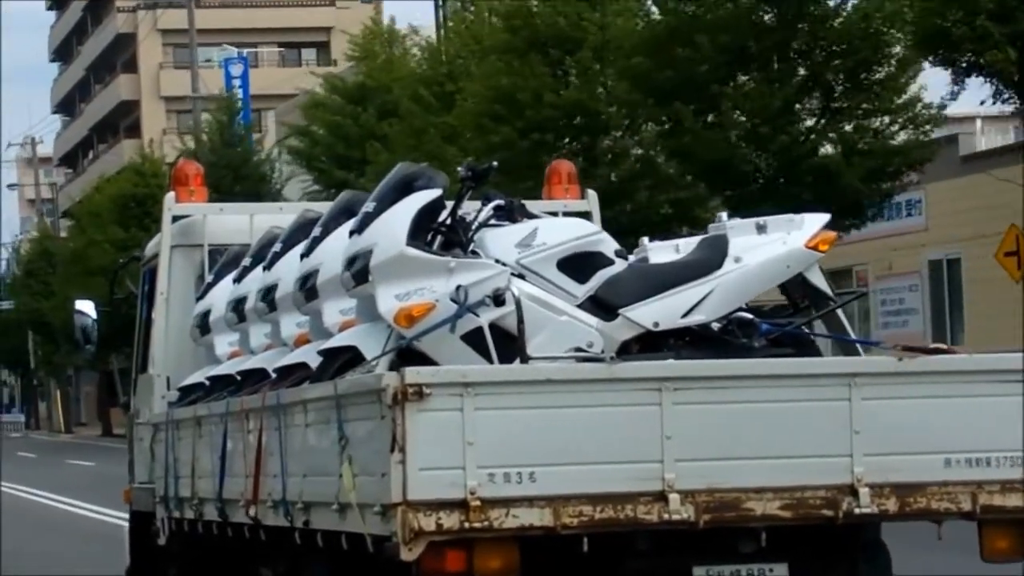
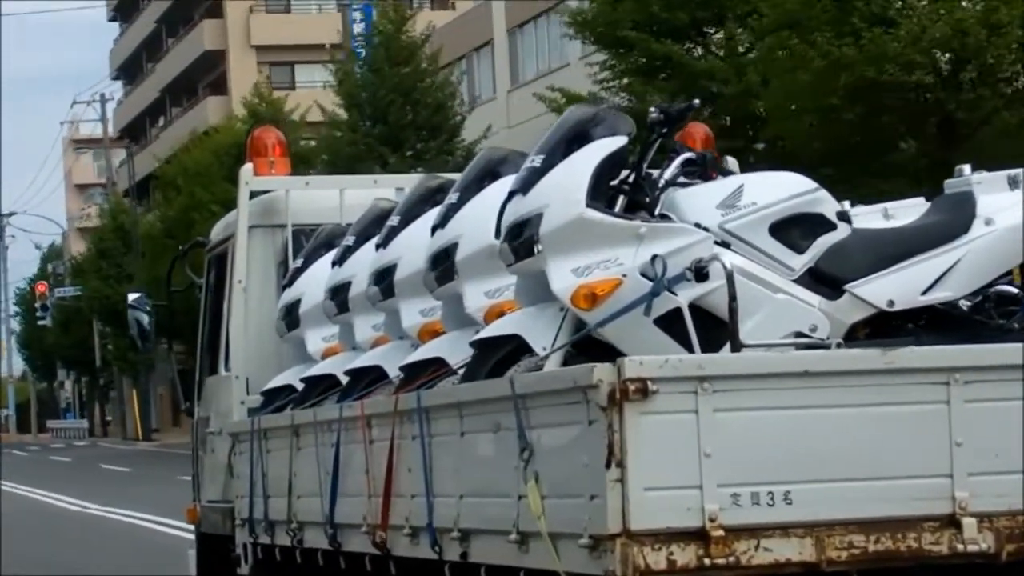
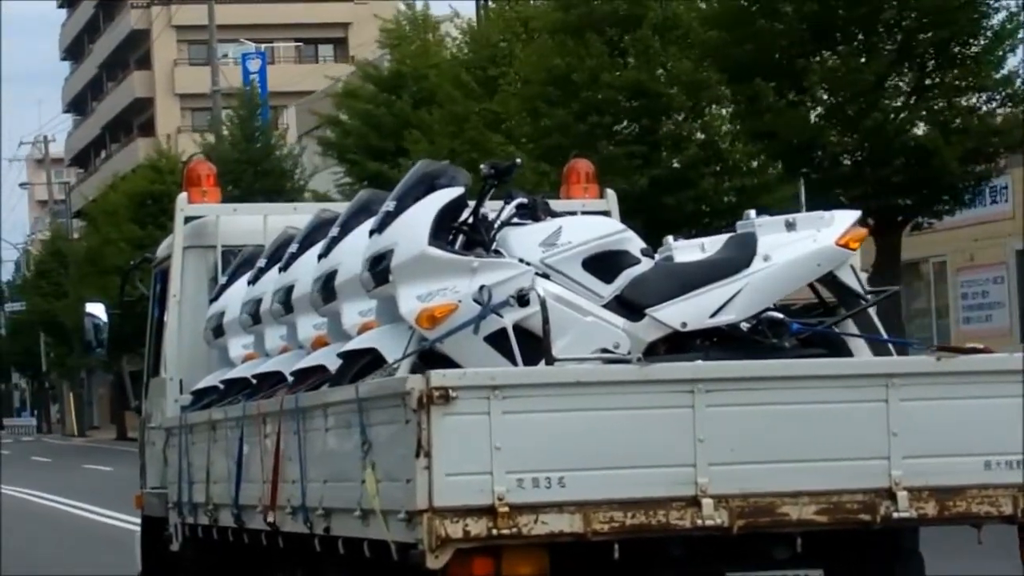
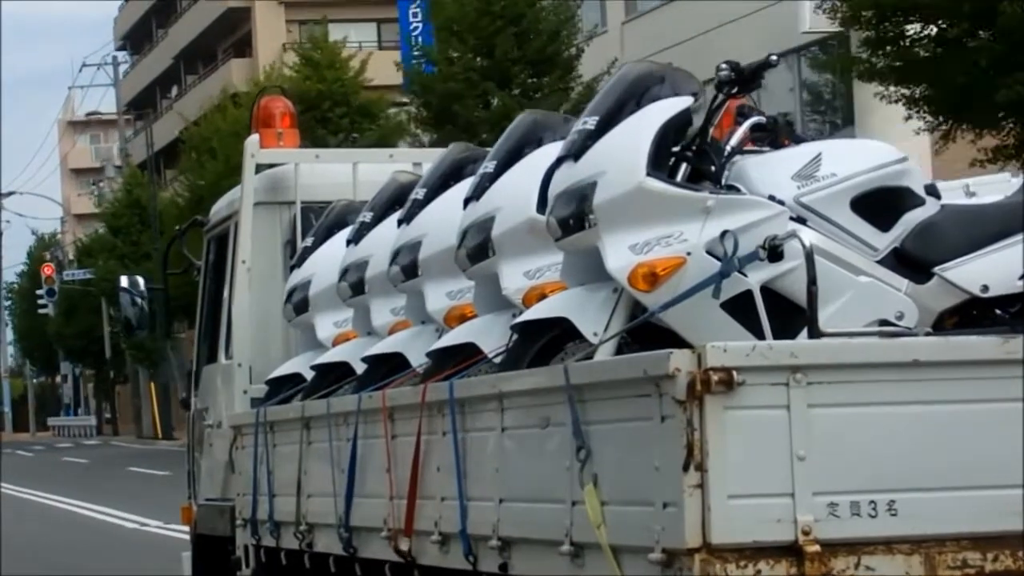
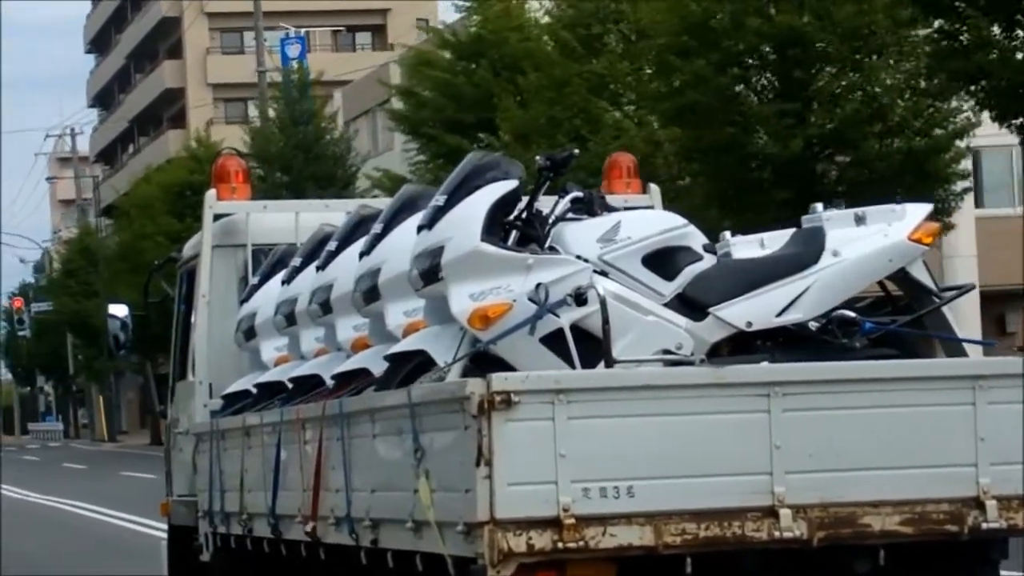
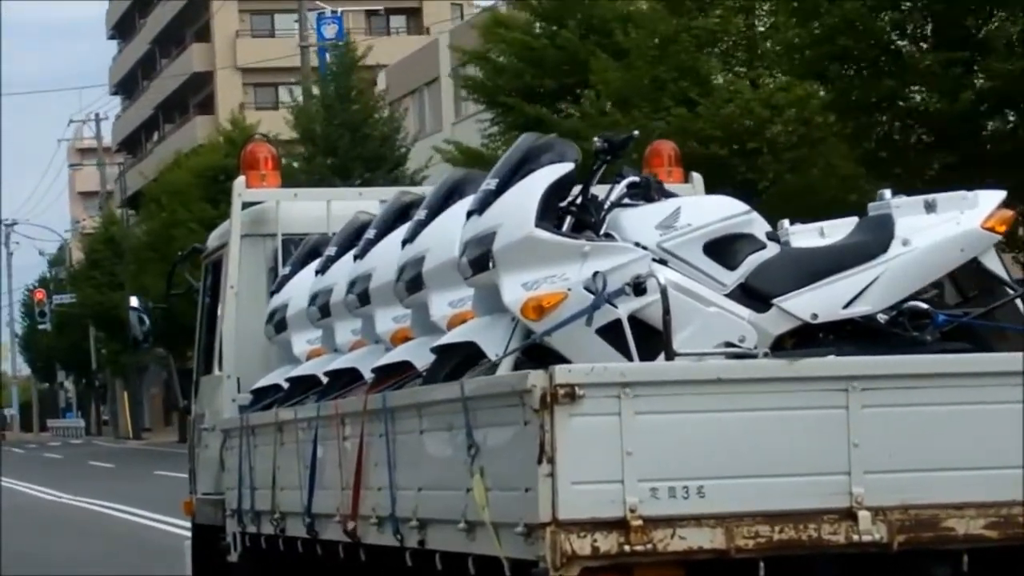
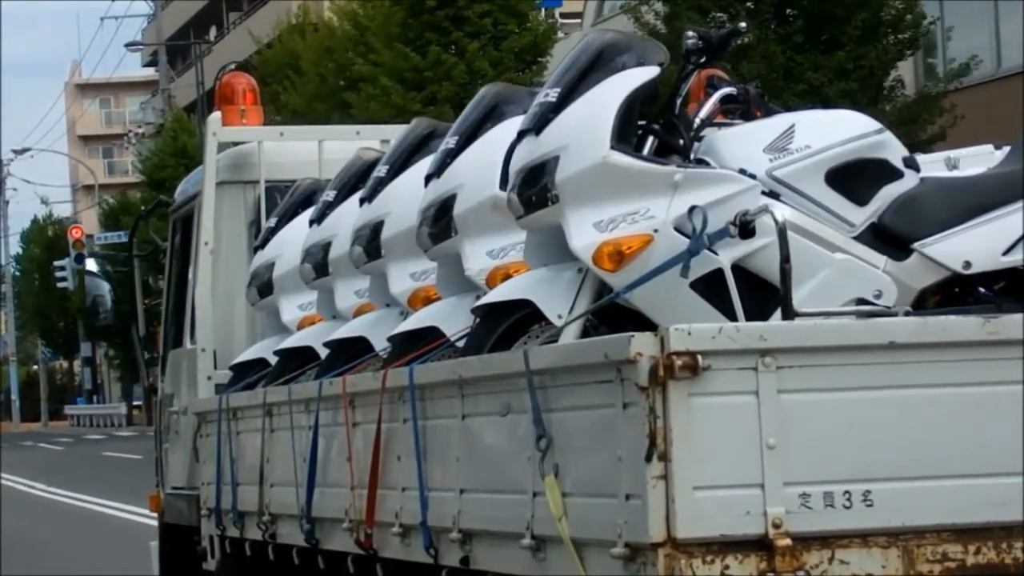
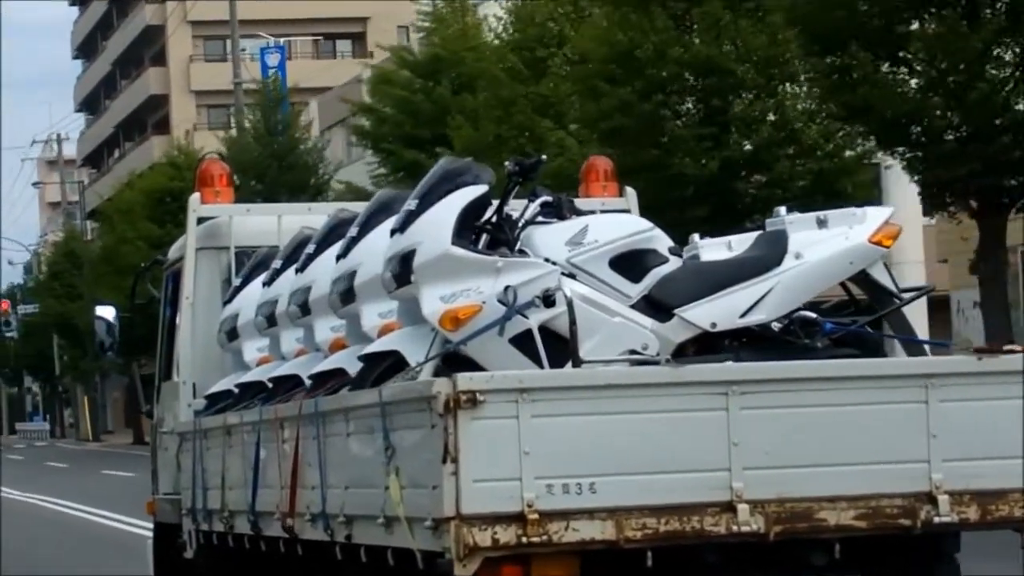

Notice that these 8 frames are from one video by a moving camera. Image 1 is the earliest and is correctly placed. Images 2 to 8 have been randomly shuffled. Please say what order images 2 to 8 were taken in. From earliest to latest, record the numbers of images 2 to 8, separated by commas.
3, 8, 5, 6, 2, 4, 7
